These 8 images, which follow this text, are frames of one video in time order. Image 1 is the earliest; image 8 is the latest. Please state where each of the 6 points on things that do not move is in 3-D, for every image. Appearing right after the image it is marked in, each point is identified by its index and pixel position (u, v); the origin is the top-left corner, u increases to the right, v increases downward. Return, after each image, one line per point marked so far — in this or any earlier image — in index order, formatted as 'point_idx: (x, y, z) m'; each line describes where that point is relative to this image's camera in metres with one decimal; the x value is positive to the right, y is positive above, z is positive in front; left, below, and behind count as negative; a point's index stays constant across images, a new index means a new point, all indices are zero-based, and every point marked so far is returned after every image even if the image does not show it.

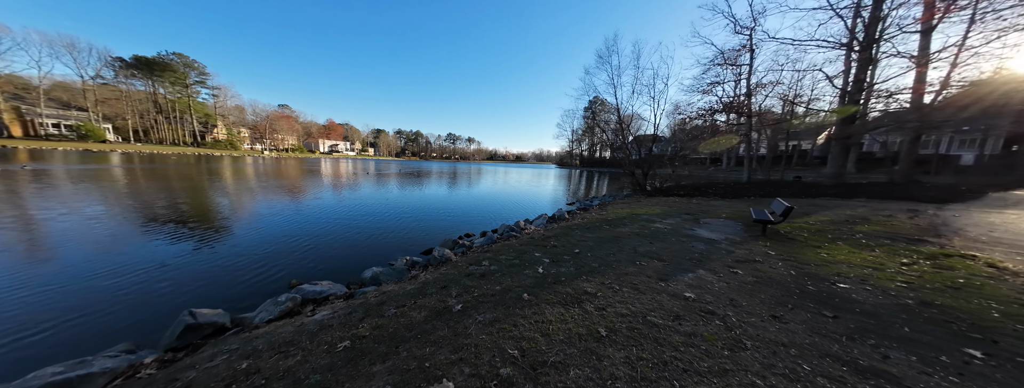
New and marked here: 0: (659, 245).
0: (+2.6, -0.9, +4.2) m
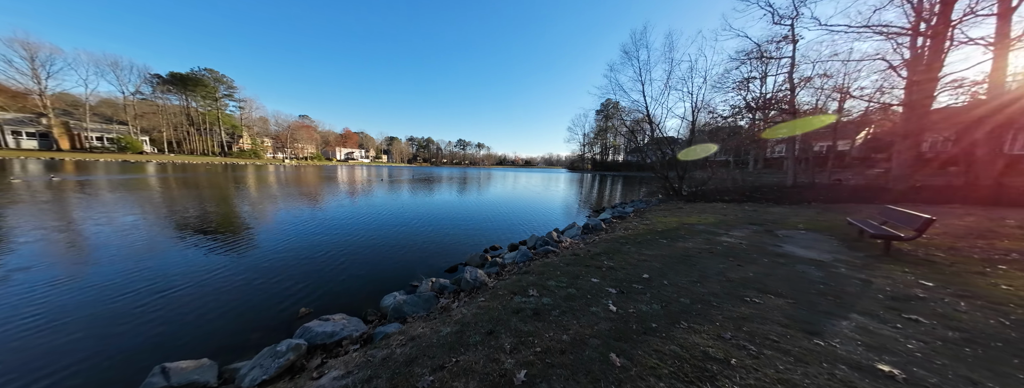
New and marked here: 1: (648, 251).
0: (+3.3, -1.0, +3.3) m
1: (+2.5, -1.1, +4.3) m
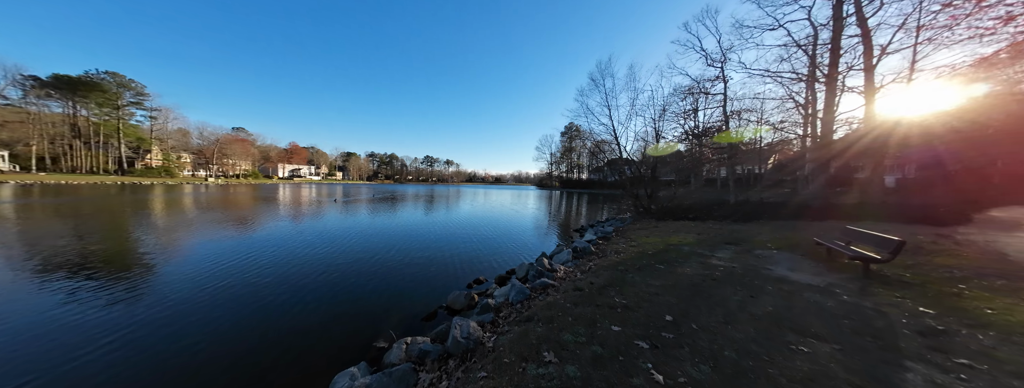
0: (+3.4, -1.4, +3.1) m
1: (+2.4, -1.5, +4.0) m
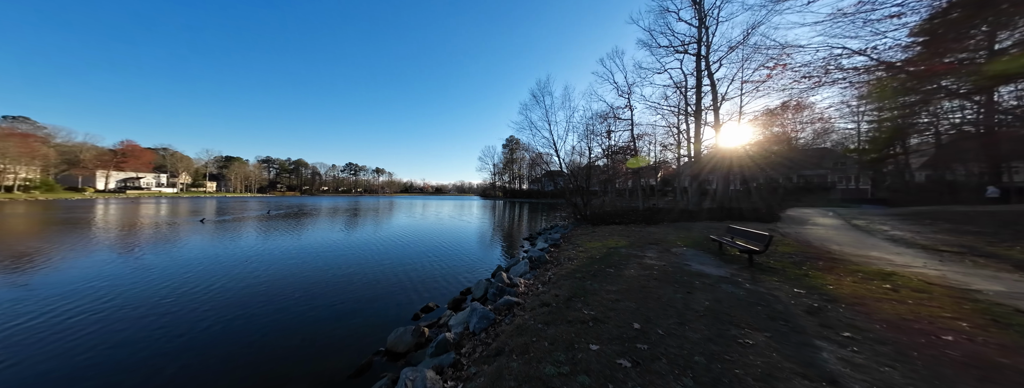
0: (+2.8, -1.5, +3.5) m
1: (+1.7, -1.7, +4.1) m
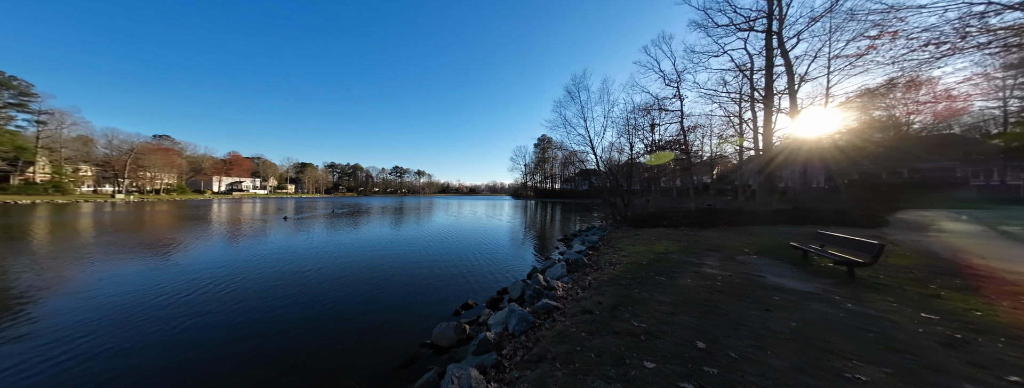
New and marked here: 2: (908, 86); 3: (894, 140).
0: (+3.4, -1.5, +3.0) m
1: (+2.3, -1.7, +3.7) m
2: (+6.0, +1.7, +3.6) m
3: (+13.4, +1.9, +8.3) m
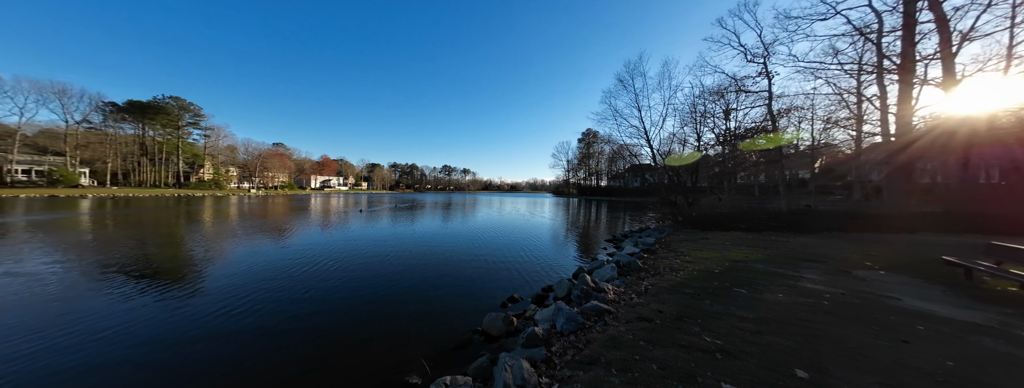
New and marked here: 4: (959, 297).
0: (+4.0, -1.5, +2.2) m
1: (+3.1, -1.6, +3.2) m
2: (+6.7, +1.7, +2.3) m
3: (+14.8, +1.9, +5.5) m
4: (+6.4, -1.5, +3.4) m
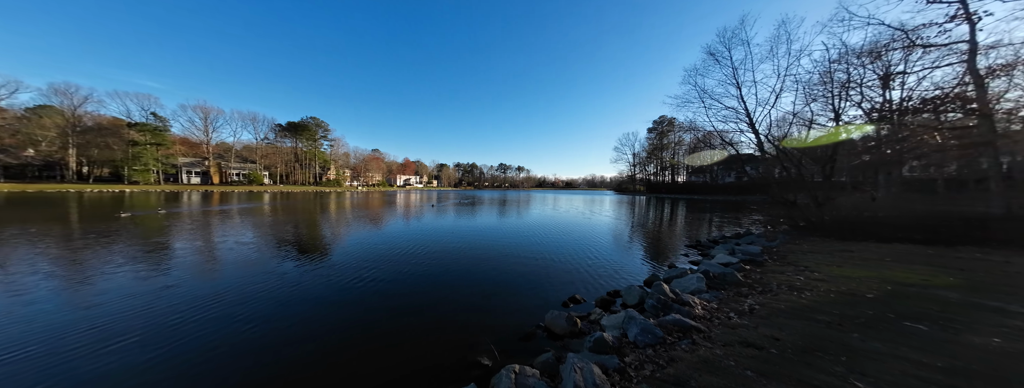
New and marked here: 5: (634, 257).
0: (+4.5, -1.5, +1.0) m
1: (+3.8, -1.6, +2.2) m
2: (+7.1, +1.7, +0.4) m
3: (+15.8, +1.9, +1.3) m
4: (+7.1, -1.5, +1.5) m
5: (+5.2, -2.6, +9.8) m
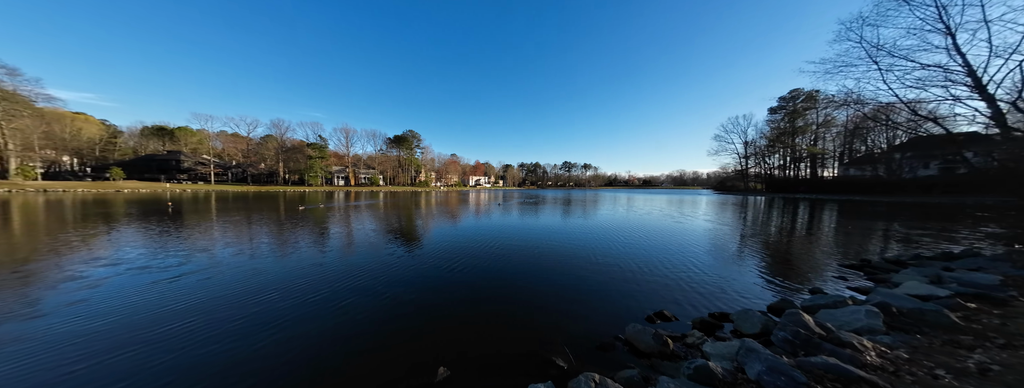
0: (+4.7, -1.4, -0.4) m
1: (+4.5, -1.6, +0.9) m
2: (+7.1, +1.7, -1.8) m
3: (+15.6, +1.9, -3.4) m
4: (+7.4, -1.4, -0.7) m
5: (+8.0, -2.6, +7.8) m
